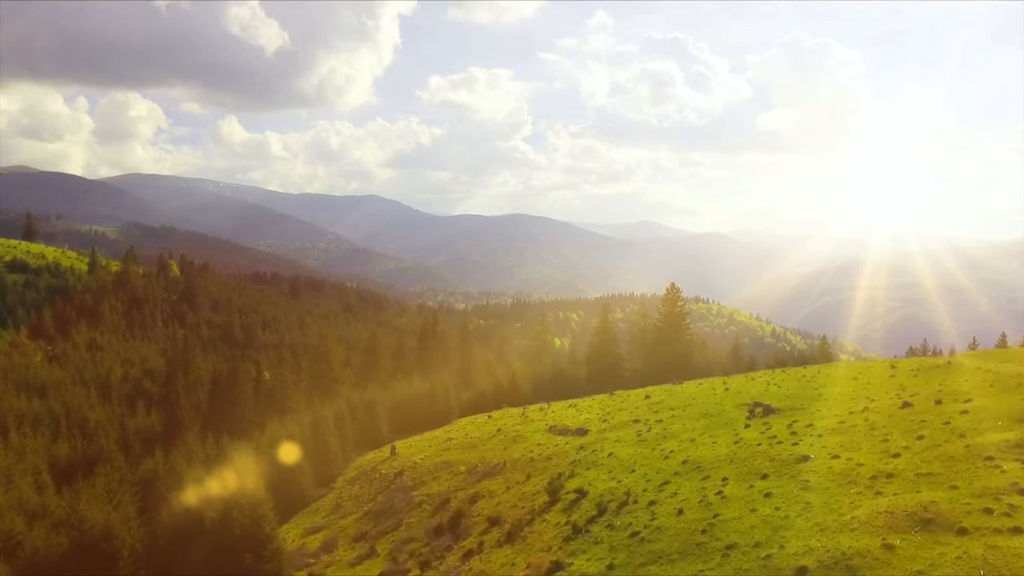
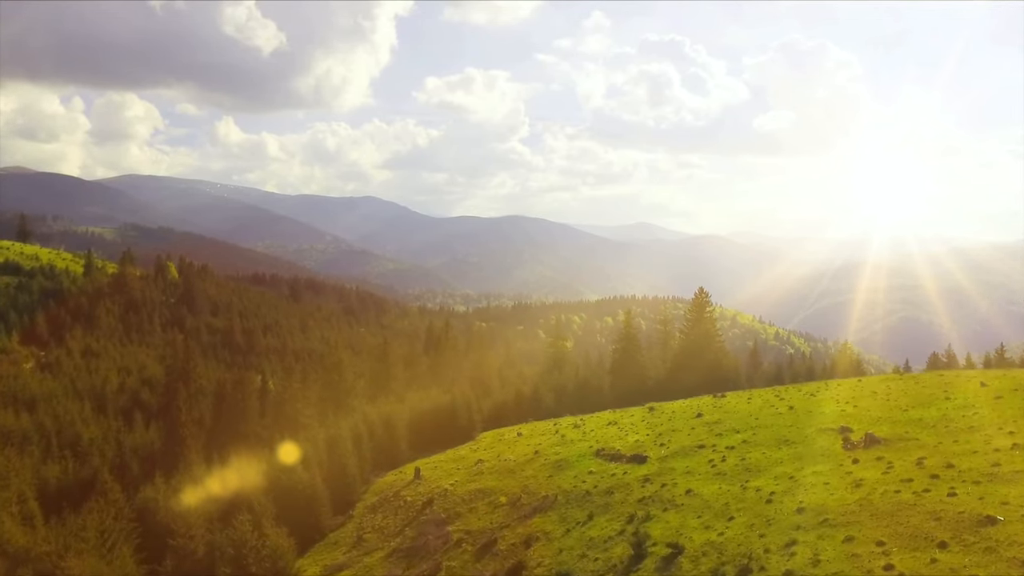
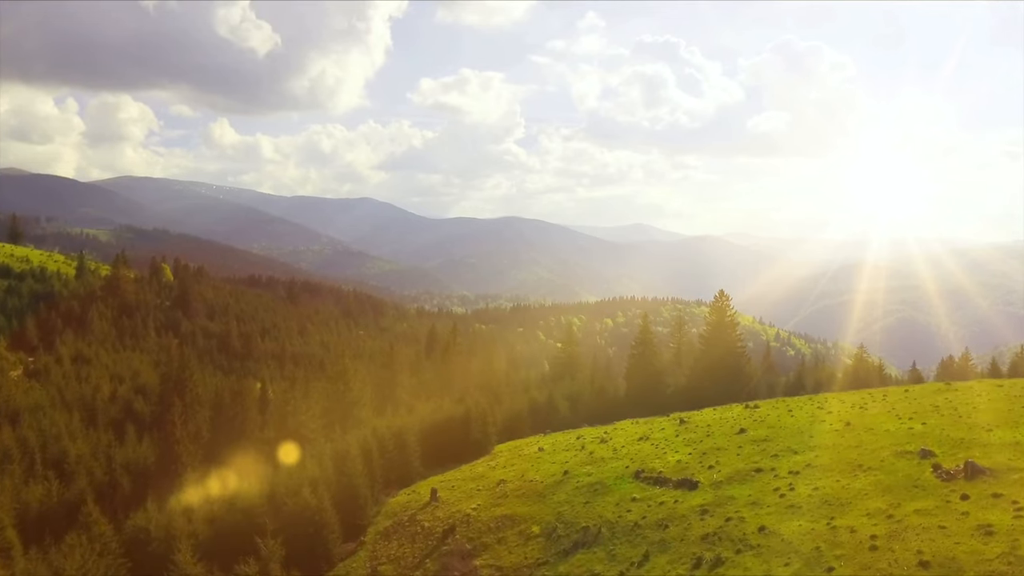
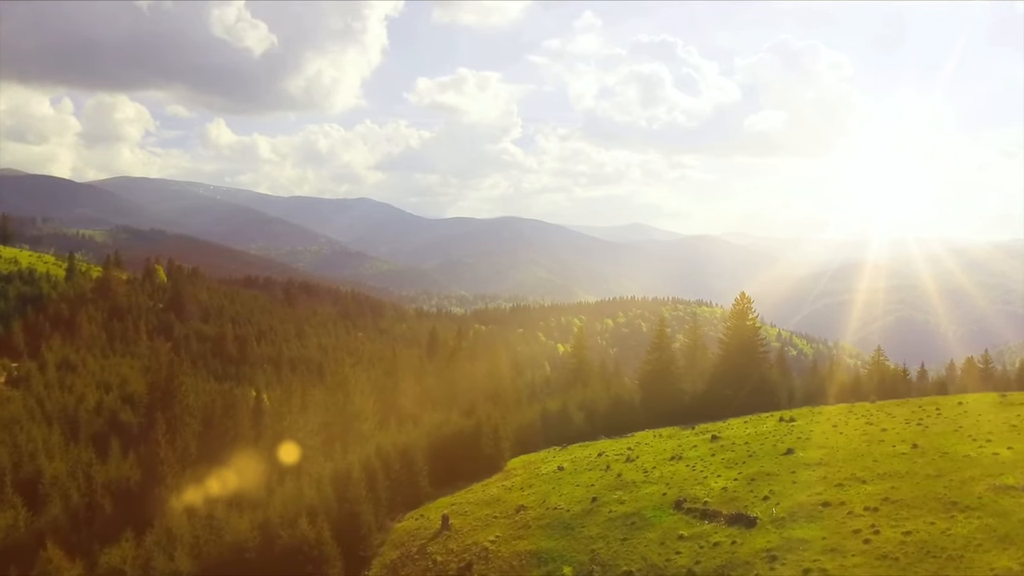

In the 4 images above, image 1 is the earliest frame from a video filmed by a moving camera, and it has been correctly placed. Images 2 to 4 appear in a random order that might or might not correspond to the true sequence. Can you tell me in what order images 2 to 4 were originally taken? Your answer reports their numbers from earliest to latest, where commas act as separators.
2, 3, 4
